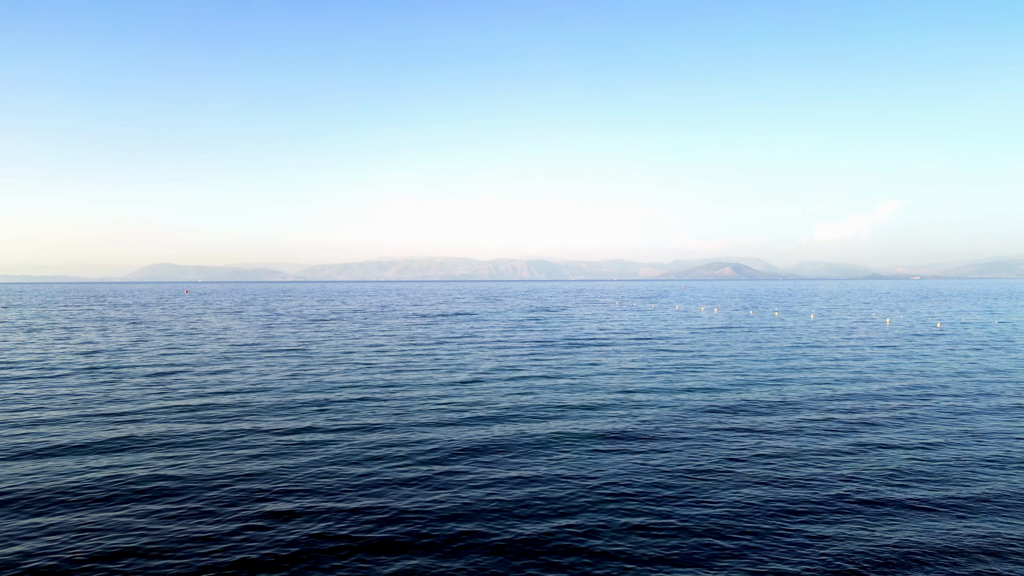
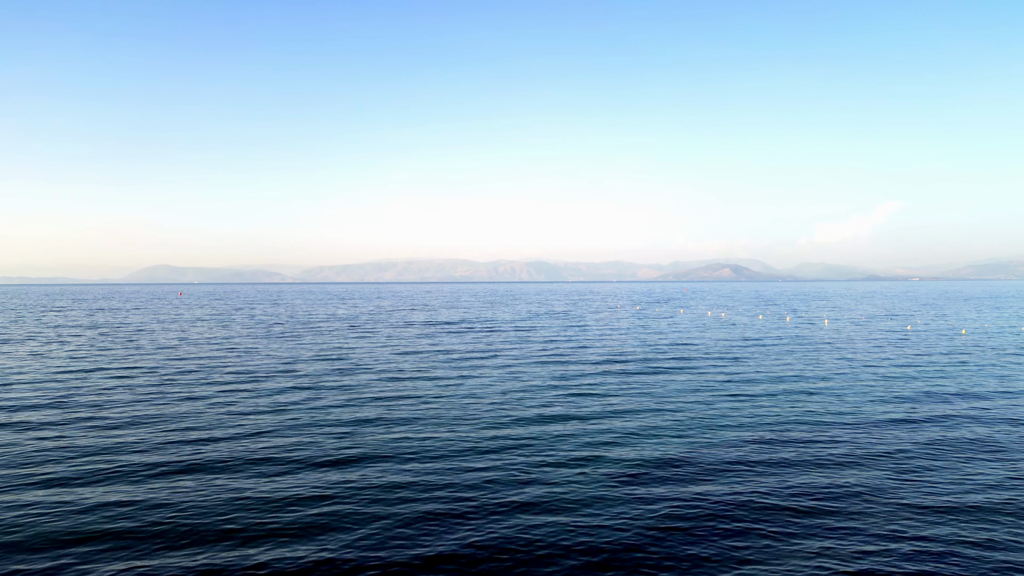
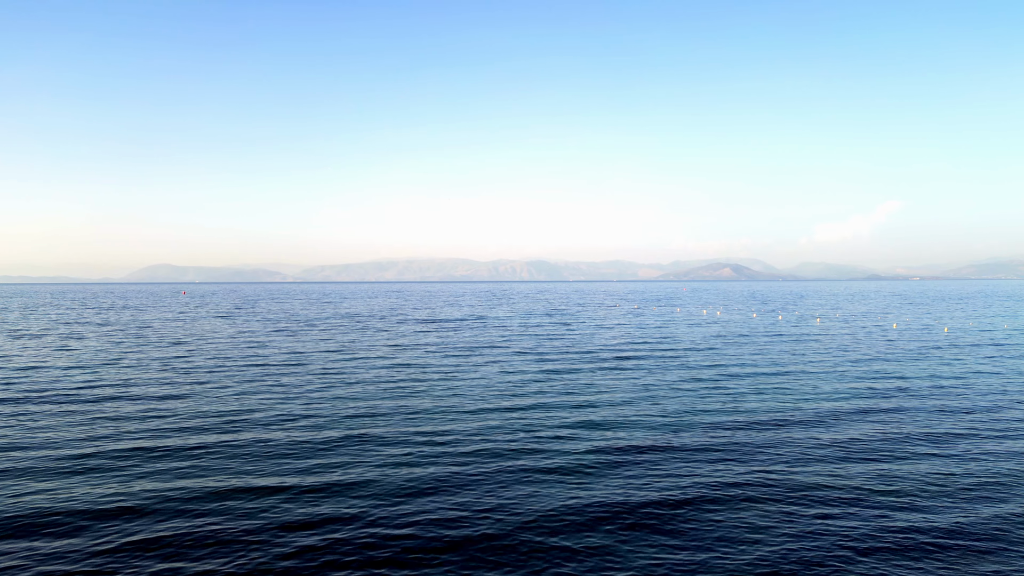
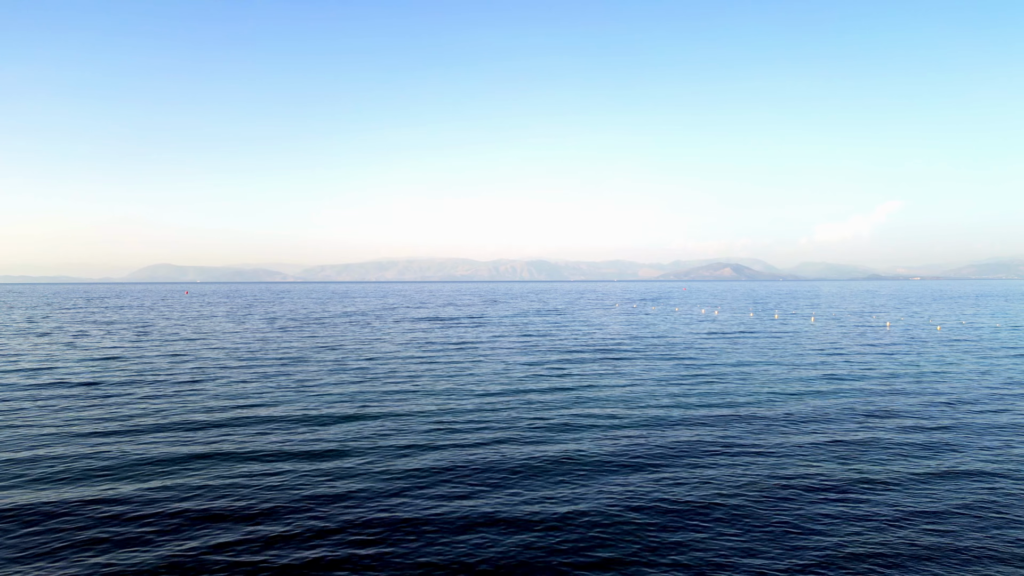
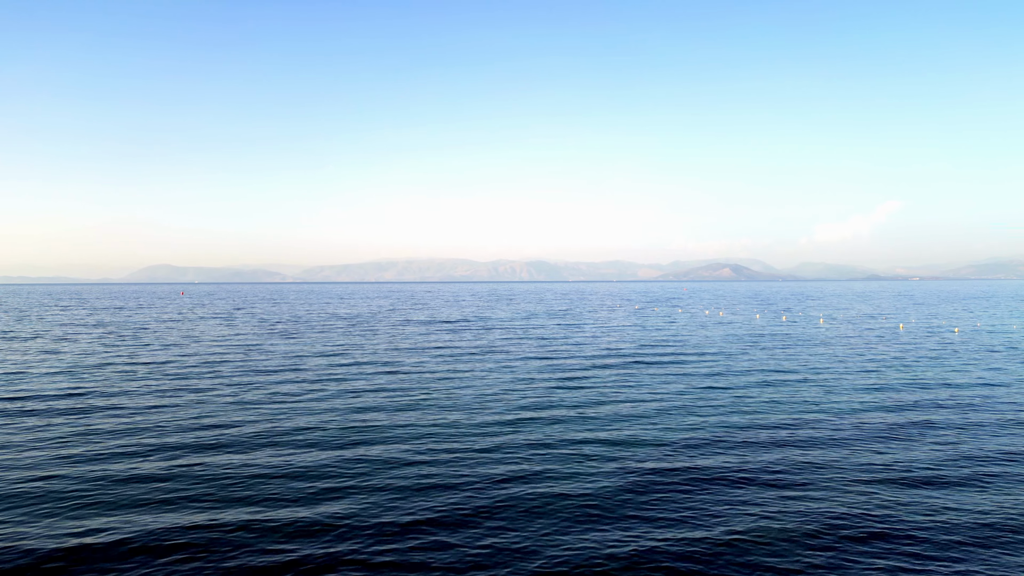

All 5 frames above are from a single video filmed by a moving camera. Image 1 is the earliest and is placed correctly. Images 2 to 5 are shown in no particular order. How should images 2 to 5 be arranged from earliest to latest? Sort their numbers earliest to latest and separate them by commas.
4, 3, 5, 2
